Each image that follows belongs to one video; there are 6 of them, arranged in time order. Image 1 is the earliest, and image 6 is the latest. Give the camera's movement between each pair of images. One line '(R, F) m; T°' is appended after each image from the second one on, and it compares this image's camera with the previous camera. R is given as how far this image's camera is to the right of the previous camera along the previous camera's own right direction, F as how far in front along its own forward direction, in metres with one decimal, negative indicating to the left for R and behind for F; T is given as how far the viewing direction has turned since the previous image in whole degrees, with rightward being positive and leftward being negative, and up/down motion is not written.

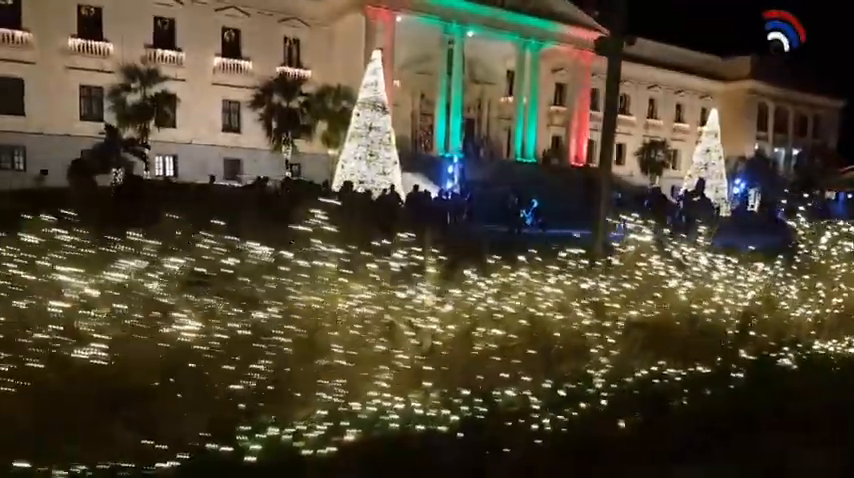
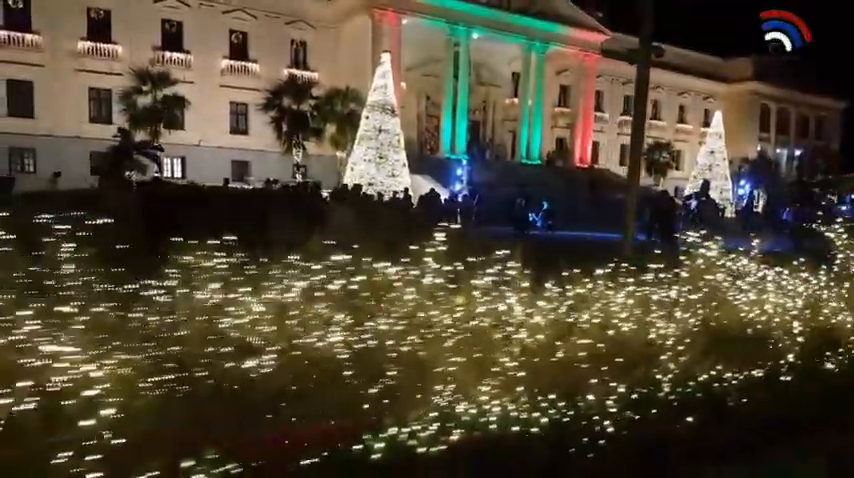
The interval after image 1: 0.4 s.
(-0.4, -0.2) m; 0°
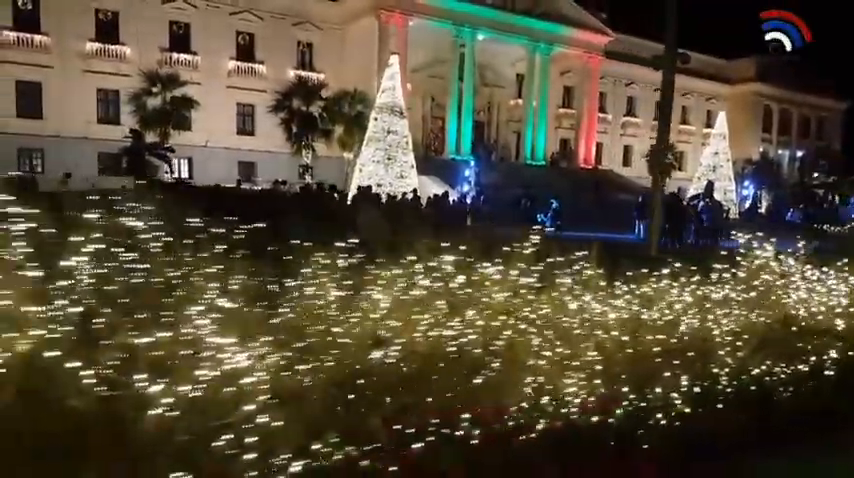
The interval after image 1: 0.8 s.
(-0.4, -0.2) m; 0°
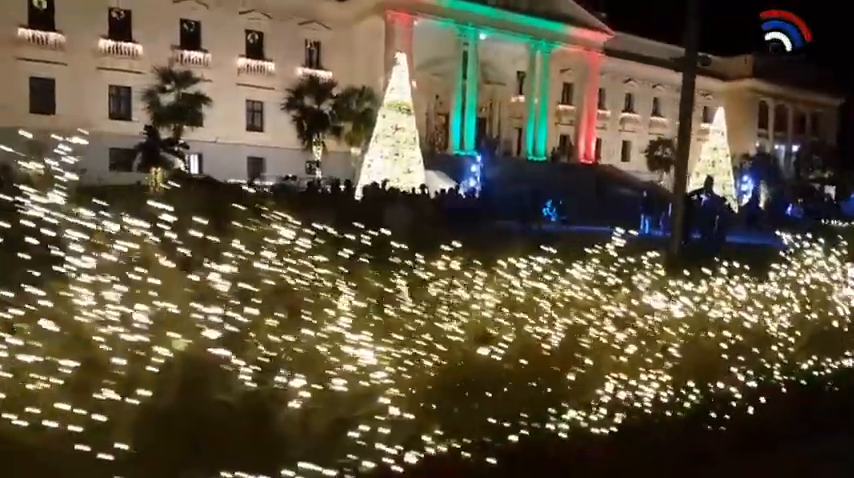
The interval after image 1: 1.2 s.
(-0.6, -0.7) m; +1°
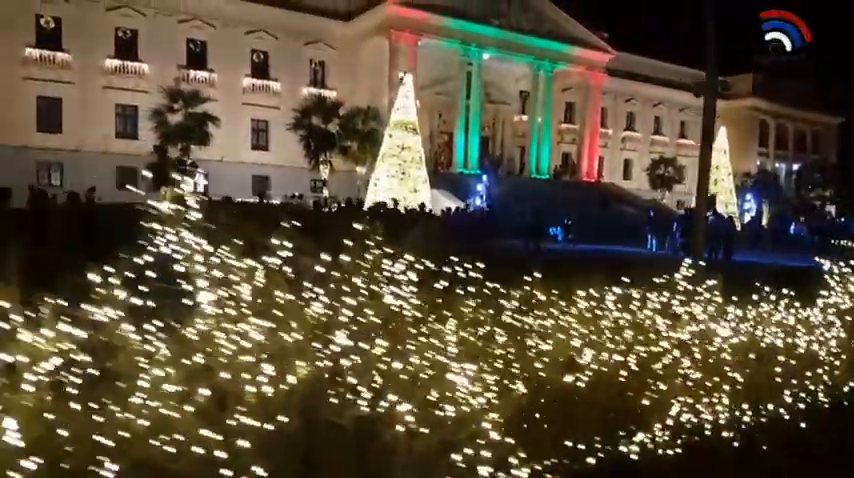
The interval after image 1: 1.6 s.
(-0.4, 0.0) m; 0°
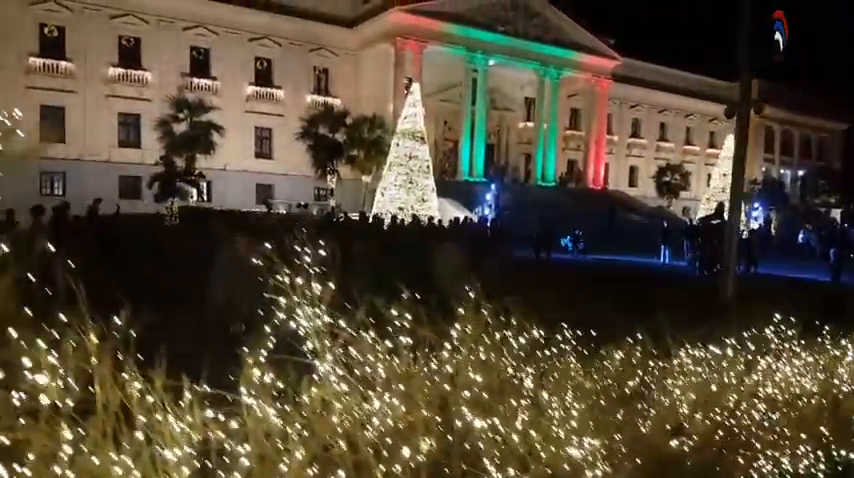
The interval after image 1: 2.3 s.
(-0.4, +0.3) m; 0°
